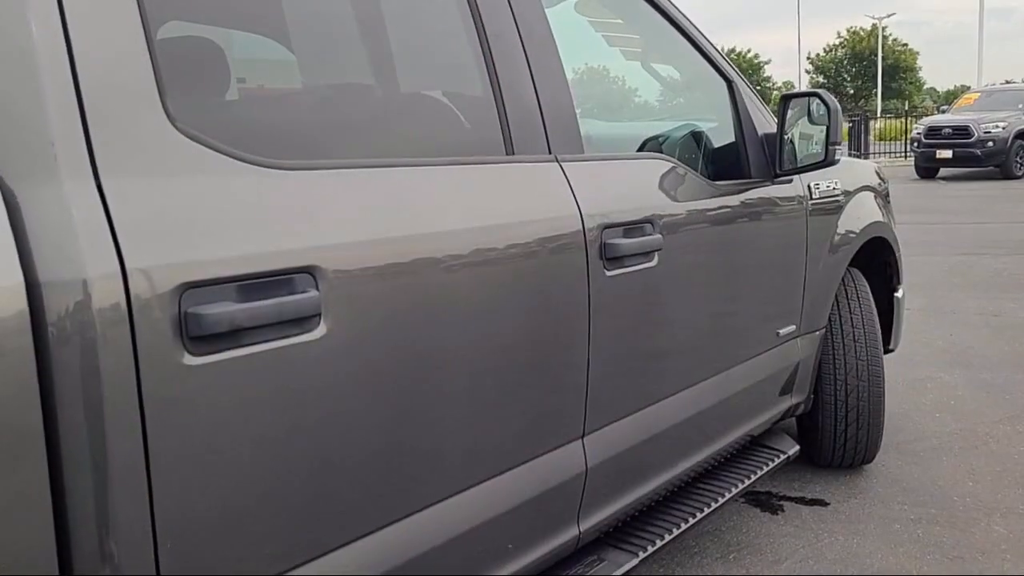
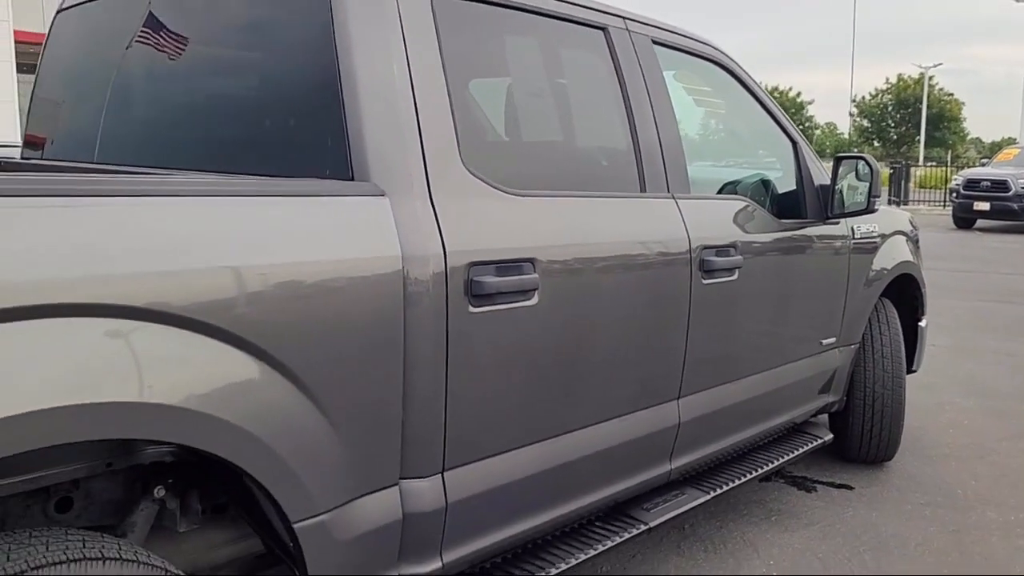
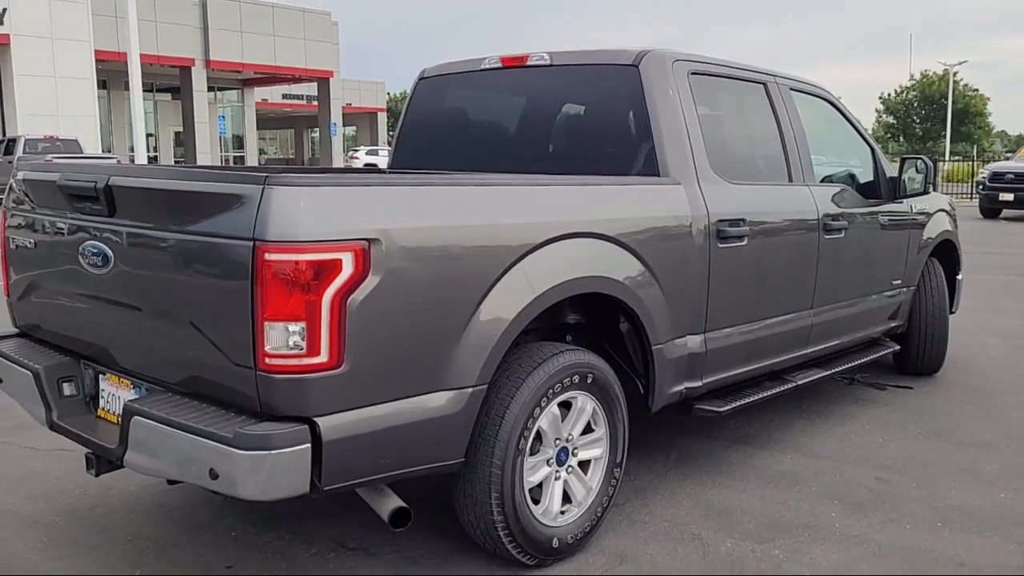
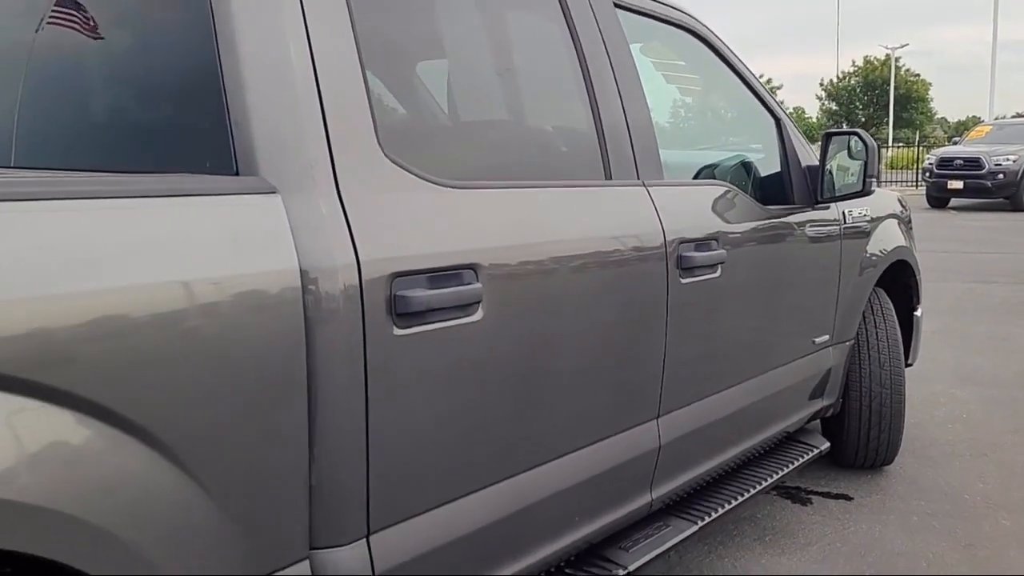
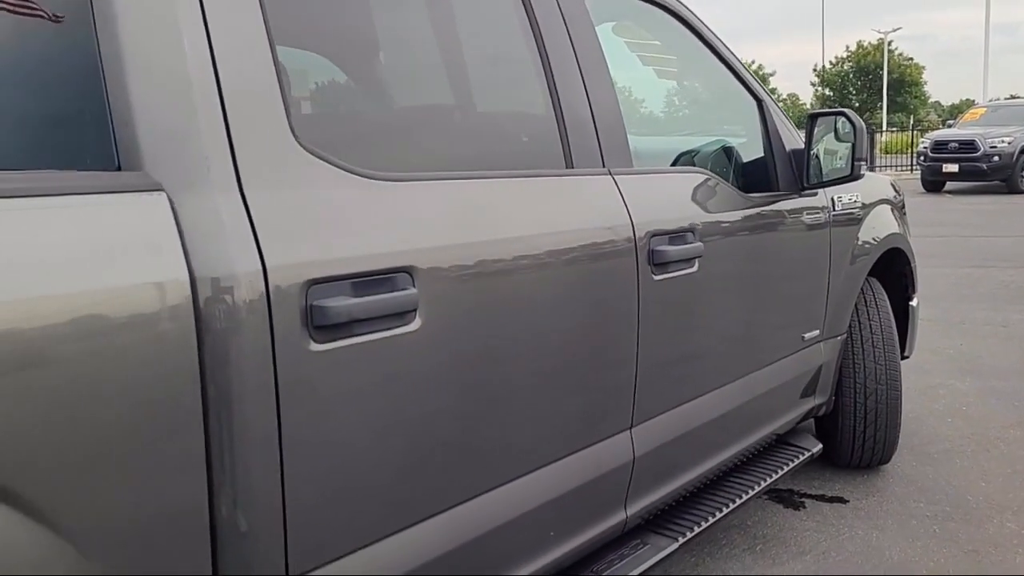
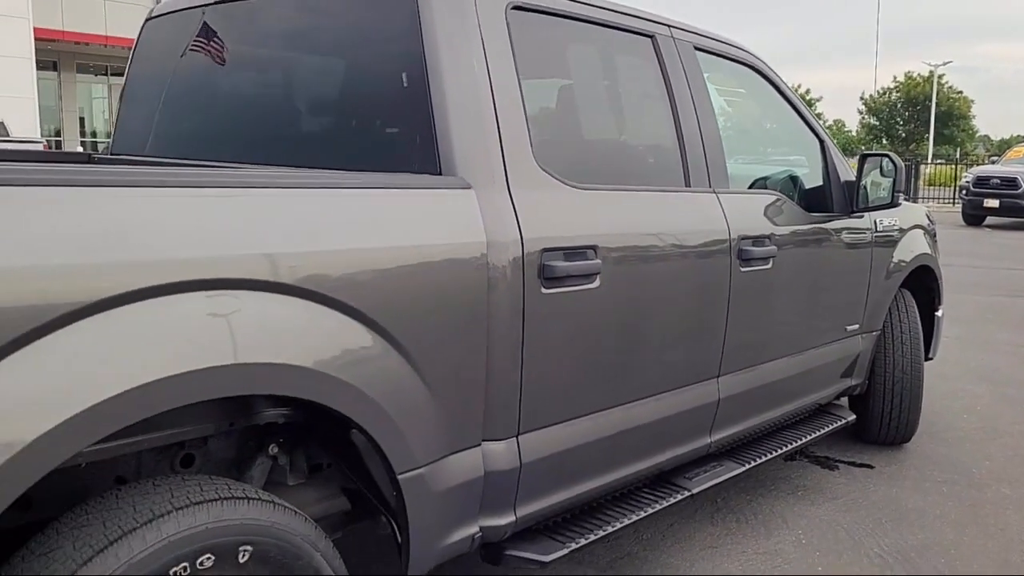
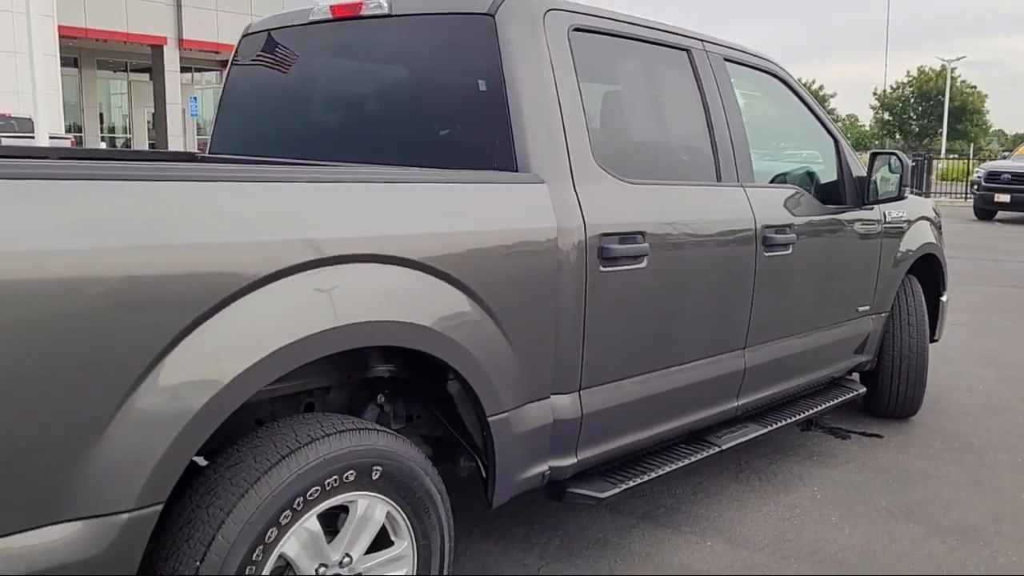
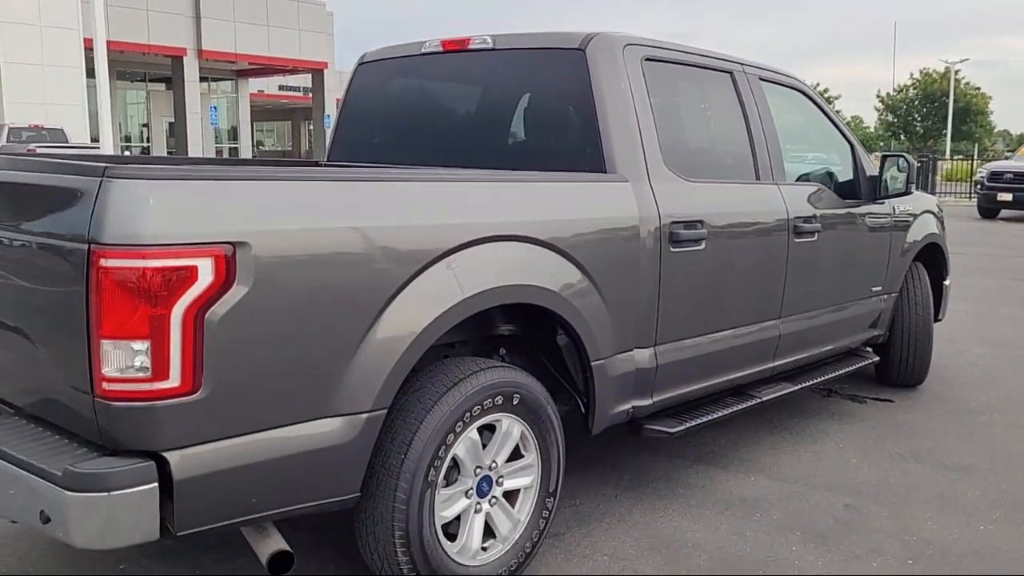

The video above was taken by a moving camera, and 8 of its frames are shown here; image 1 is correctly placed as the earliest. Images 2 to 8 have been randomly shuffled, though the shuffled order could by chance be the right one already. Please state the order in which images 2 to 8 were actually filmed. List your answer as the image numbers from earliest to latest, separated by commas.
5, 4, 2, 6, 7, 8, 3
